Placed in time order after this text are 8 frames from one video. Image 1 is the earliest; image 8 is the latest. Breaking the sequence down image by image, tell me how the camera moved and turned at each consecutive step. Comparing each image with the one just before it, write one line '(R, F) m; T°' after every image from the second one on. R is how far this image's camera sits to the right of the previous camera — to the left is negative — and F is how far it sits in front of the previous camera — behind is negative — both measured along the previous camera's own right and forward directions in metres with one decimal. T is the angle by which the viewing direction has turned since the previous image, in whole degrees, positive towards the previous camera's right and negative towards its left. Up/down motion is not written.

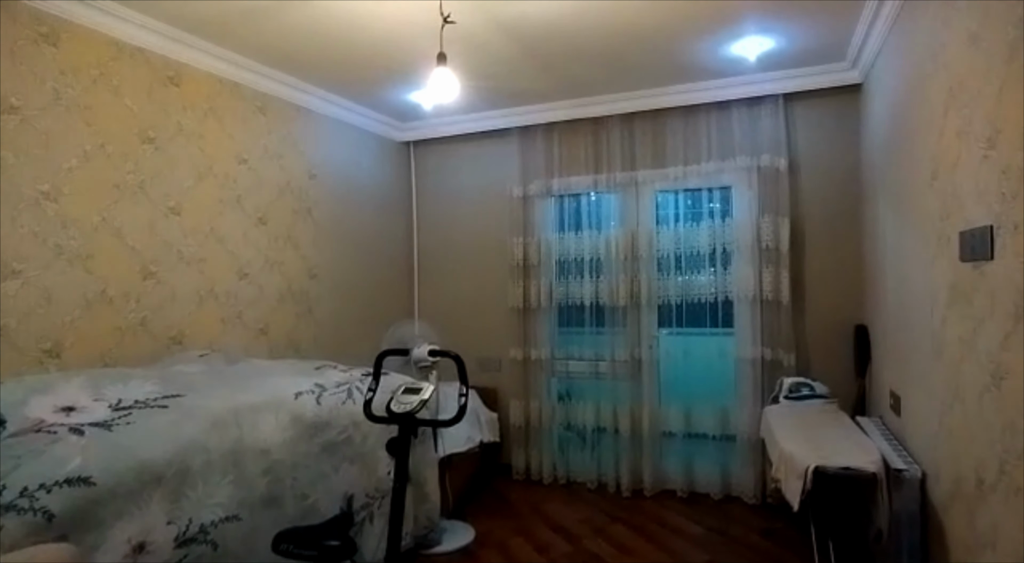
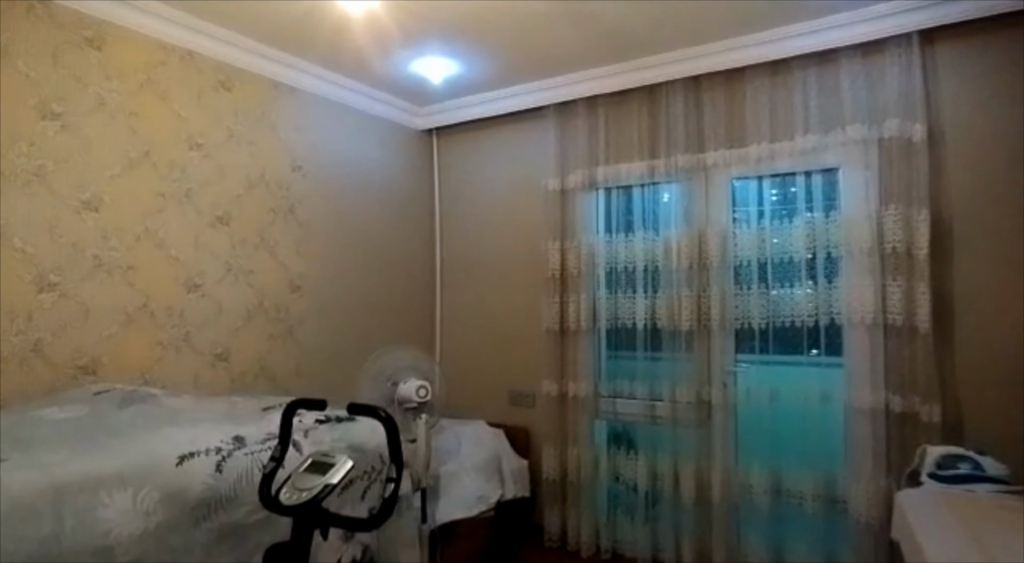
(+0.3, +0.9) m; -8°
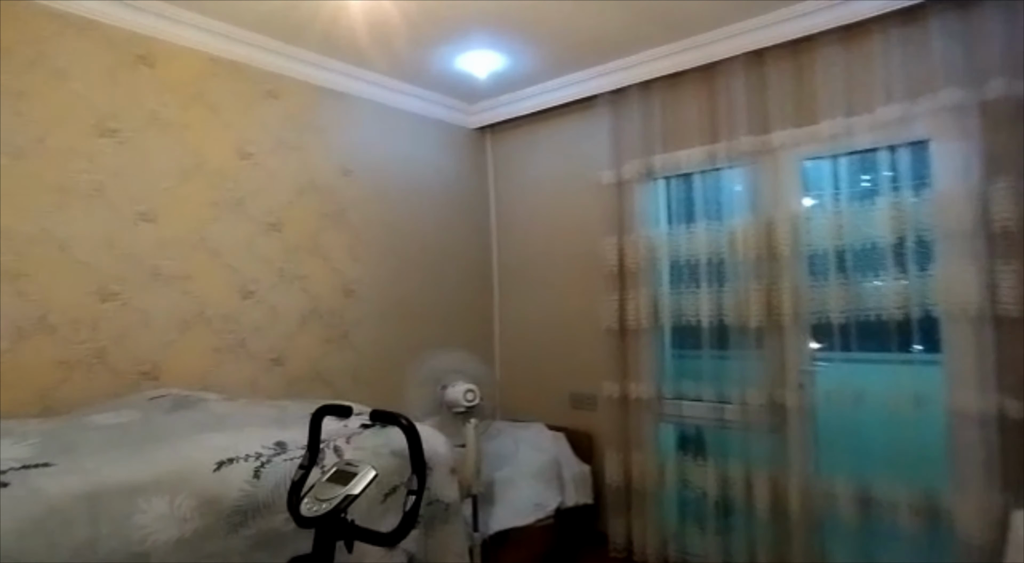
(+0.1, +0.1) m; -7°
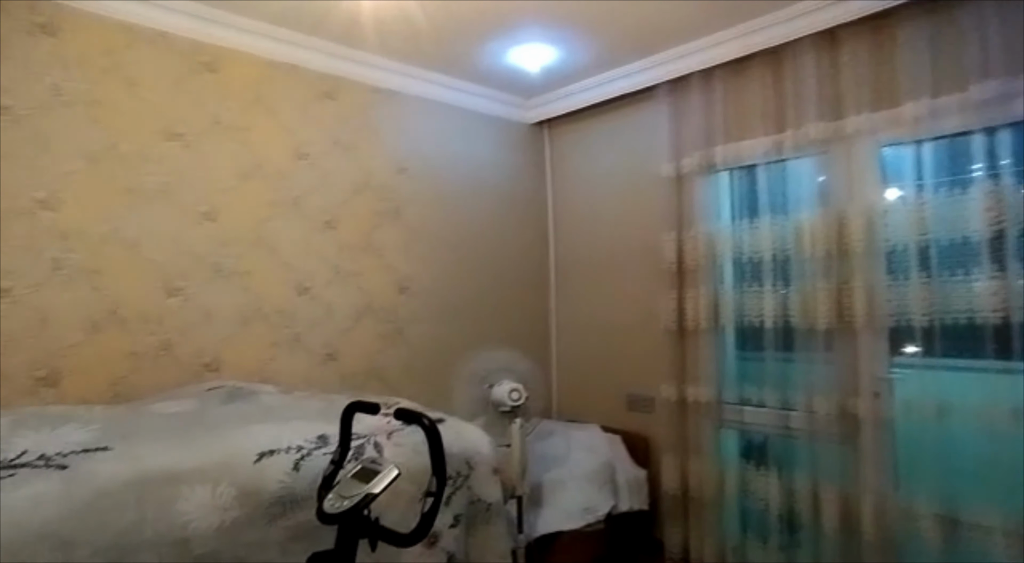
(+0.1, +0.1) m; -7°
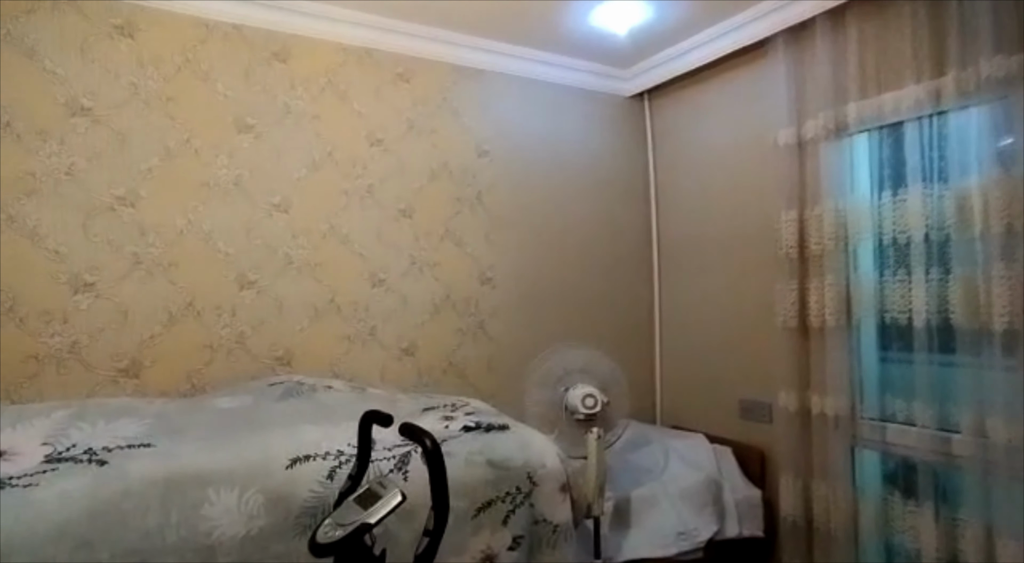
(+0.2, +0.3) m; -13°
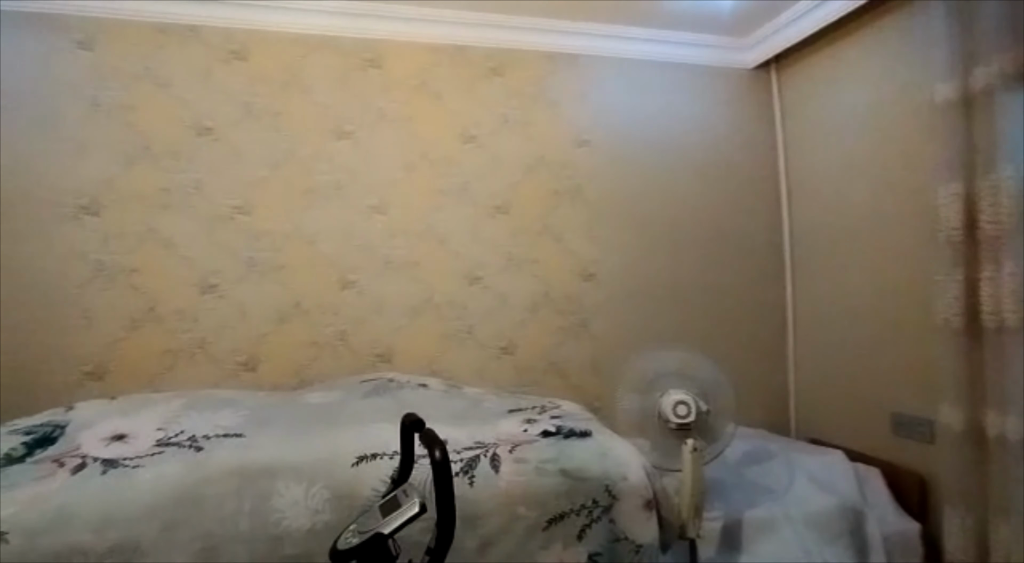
(+0.2, +0.2) m; -15°
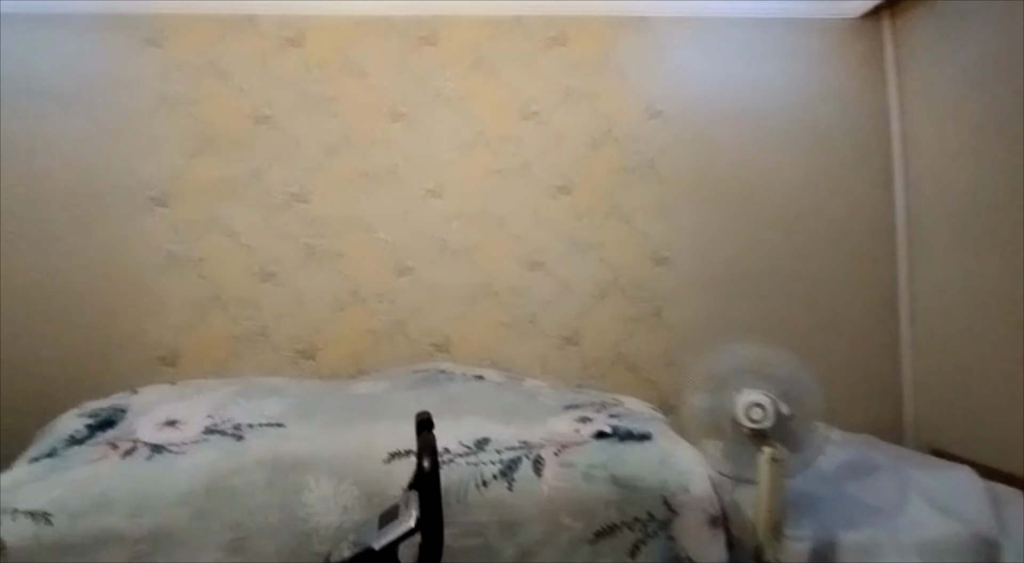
(+0.1, +0.2) m; -10°
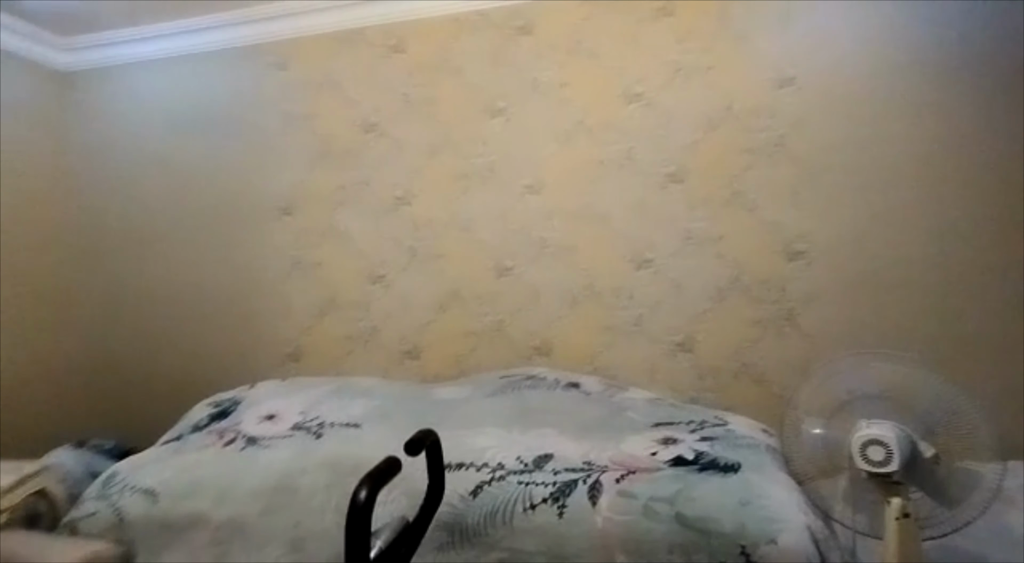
(+0.3, +0.2) m; -18°
